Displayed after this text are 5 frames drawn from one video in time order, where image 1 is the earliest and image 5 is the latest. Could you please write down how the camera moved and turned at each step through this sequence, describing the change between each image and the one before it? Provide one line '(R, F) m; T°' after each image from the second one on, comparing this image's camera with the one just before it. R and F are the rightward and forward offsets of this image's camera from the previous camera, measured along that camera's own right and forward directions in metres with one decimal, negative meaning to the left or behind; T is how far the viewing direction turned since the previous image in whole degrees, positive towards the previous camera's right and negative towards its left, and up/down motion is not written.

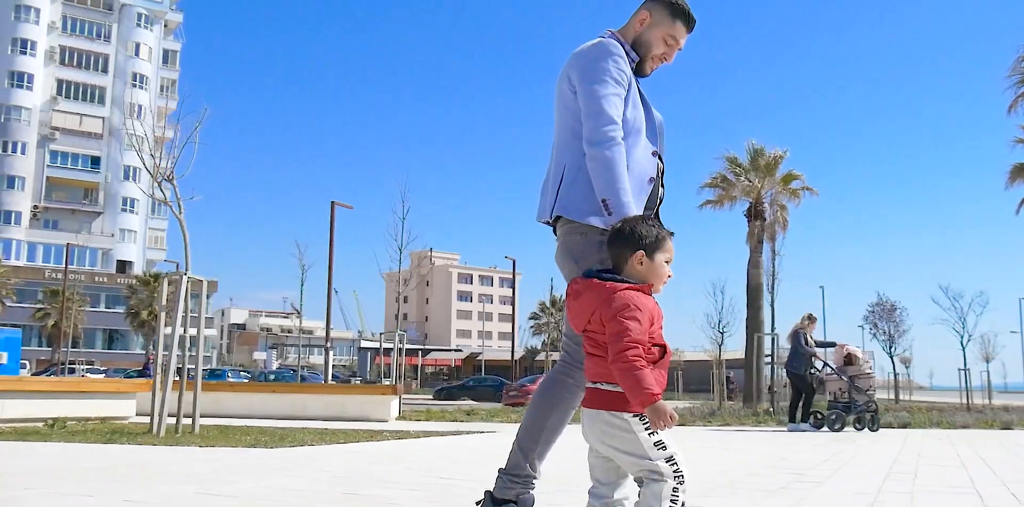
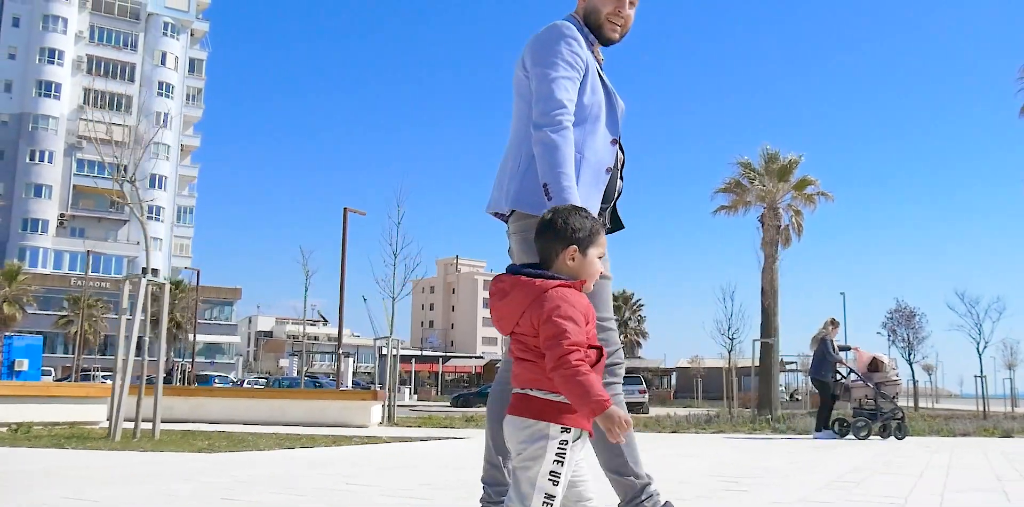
(+0.4, +0.1) m; -2°
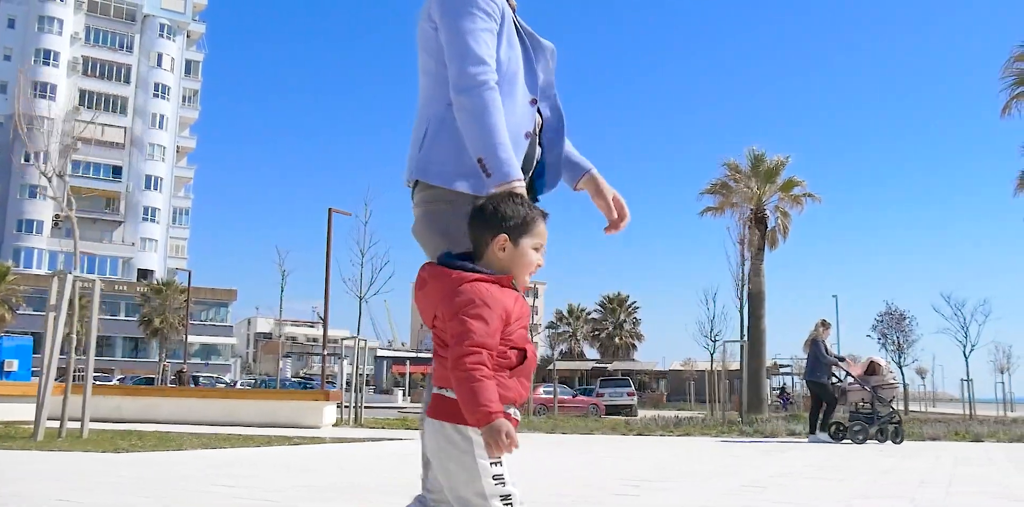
(+0.4, +0.1) m; 0°
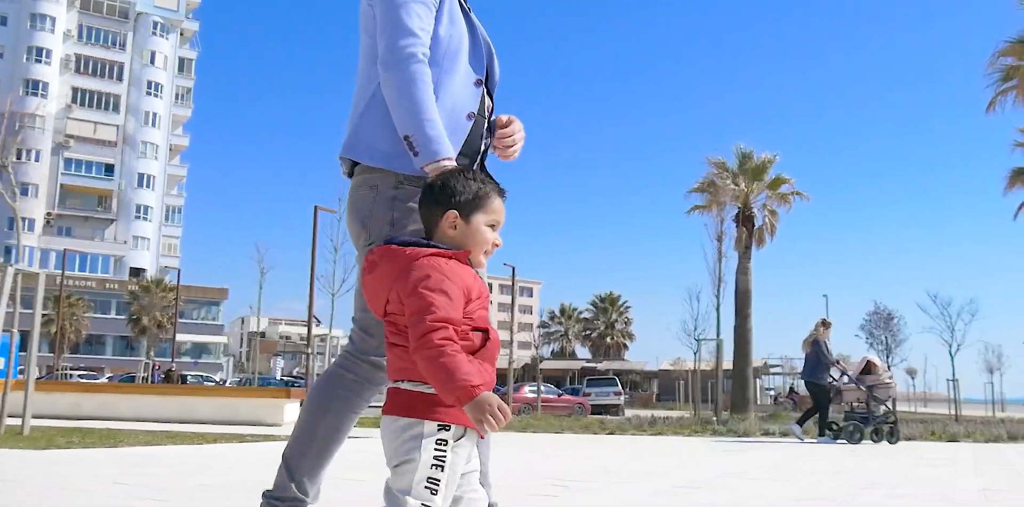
(+0.3, +0.1) m; 0°
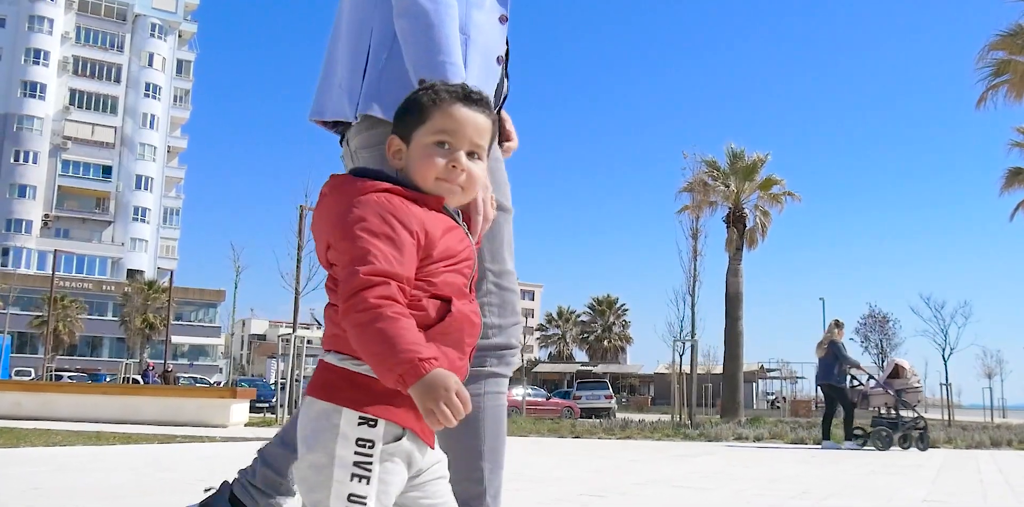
(+0.4, +0.2) m; 0°
